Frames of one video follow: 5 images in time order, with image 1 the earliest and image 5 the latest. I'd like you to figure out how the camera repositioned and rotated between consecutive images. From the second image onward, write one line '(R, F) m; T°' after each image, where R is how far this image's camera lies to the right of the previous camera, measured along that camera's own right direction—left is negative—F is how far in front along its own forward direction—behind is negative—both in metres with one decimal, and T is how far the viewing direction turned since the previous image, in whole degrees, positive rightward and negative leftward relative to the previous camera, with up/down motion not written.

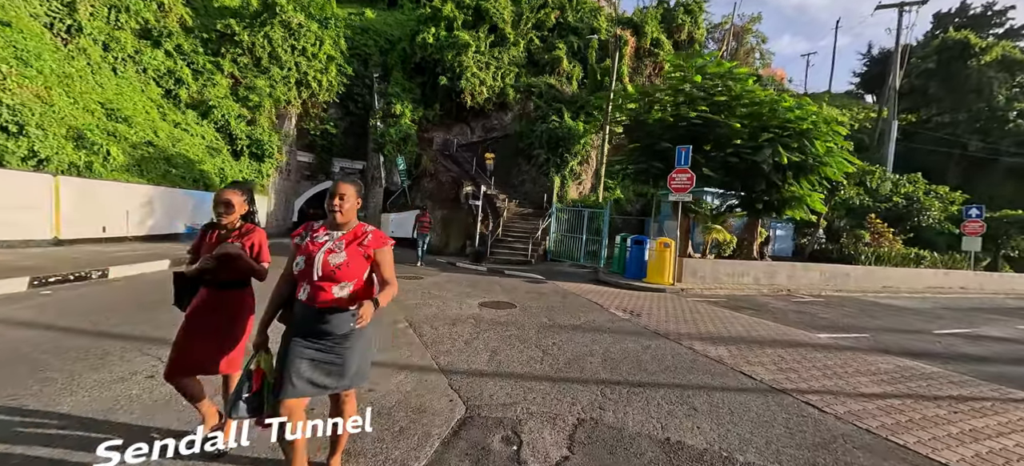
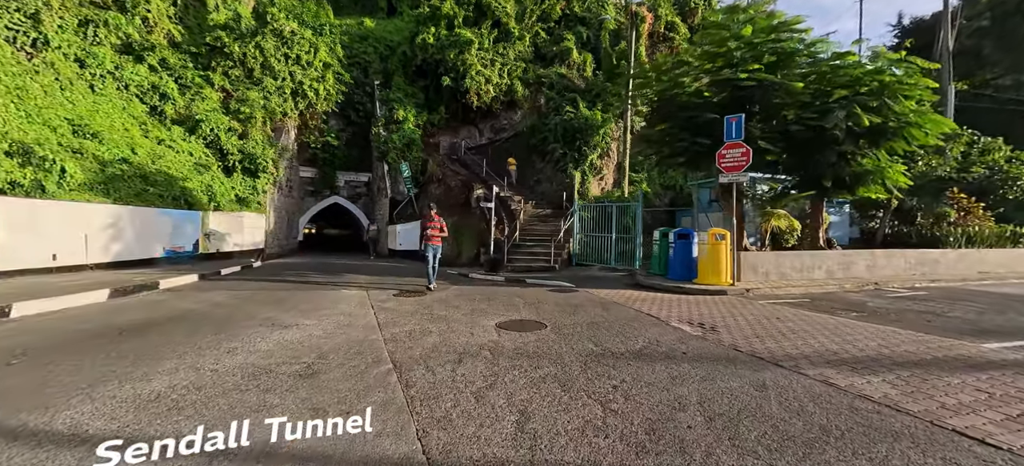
(-0.1, +1.8) m; -2°
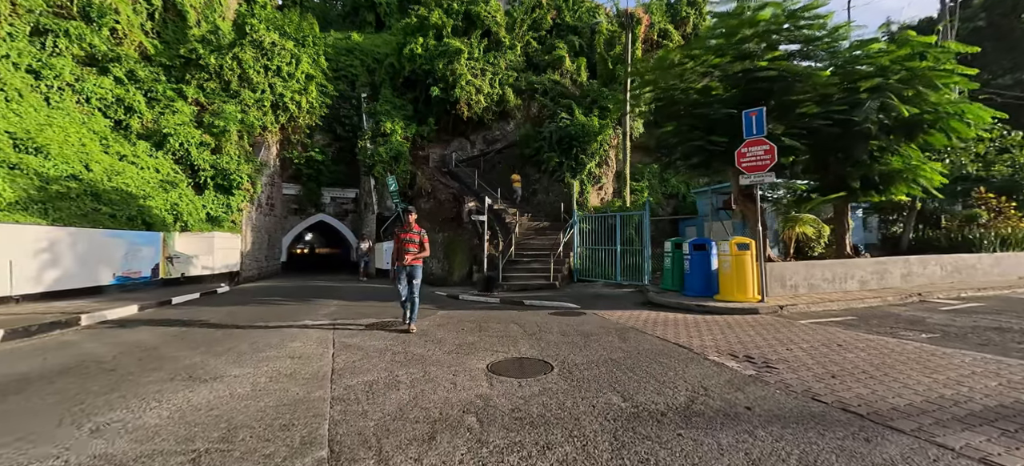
(0.0, +1.2) m; +1°
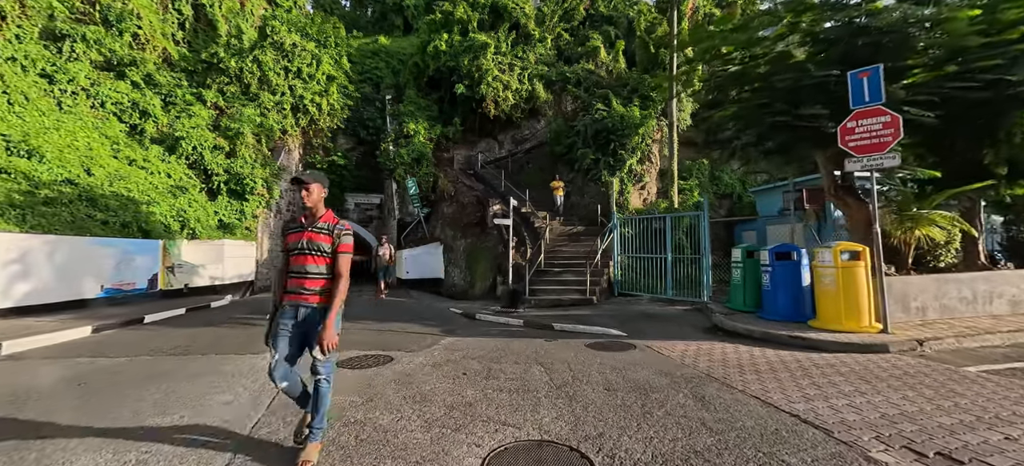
(+0.1, +1.7) m; -5°
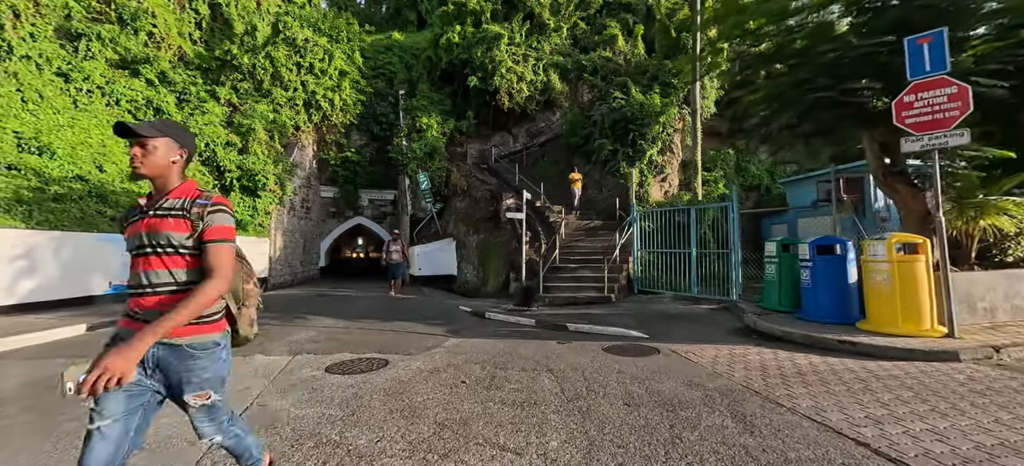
(+0.1, +0.5) m; -3°
